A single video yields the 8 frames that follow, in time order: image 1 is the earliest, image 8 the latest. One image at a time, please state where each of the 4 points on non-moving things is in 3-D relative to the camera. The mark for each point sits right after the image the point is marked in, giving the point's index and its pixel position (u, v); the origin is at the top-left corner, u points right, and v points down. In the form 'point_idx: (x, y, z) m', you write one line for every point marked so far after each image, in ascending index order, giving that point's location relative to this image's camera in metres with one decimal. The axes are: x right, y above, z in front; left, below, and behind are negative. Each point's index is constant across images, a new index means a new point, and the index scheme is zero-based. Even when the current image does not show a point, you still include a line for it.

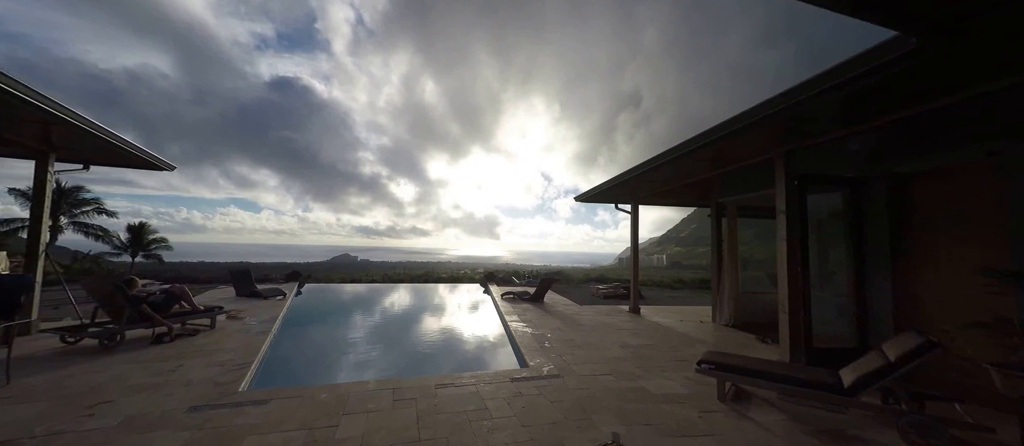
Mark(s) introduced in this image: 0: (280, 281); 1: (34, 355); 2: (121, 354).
0: (-9.4, -2.4, +13.4) m
1: (-4.2, -1.2, +2.9) m
2: (-3.6, -1.2, +3.0) m
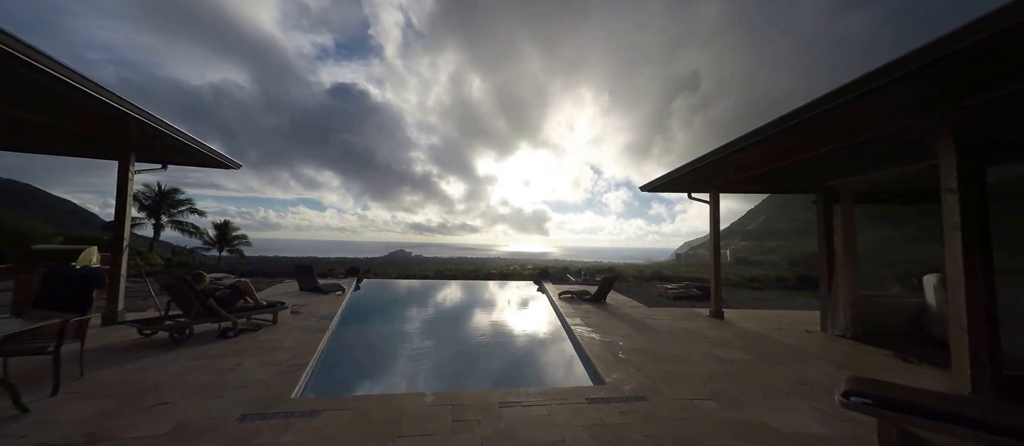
0: (-7.1, -2.3, +14.2) m
1: (-3.6, -1.1, +3.0) m
2: (-3.0, -1.2, +3.1) m
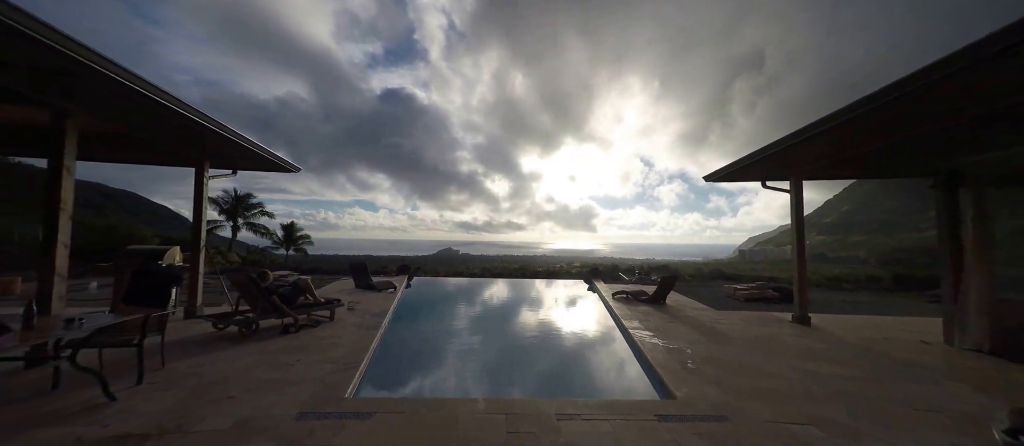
0: (-5.1, -2.3, +14.8) m
1: (-3.1, -1.1, +3.2) m
2: (-2.5, -1.2, +3.2) m
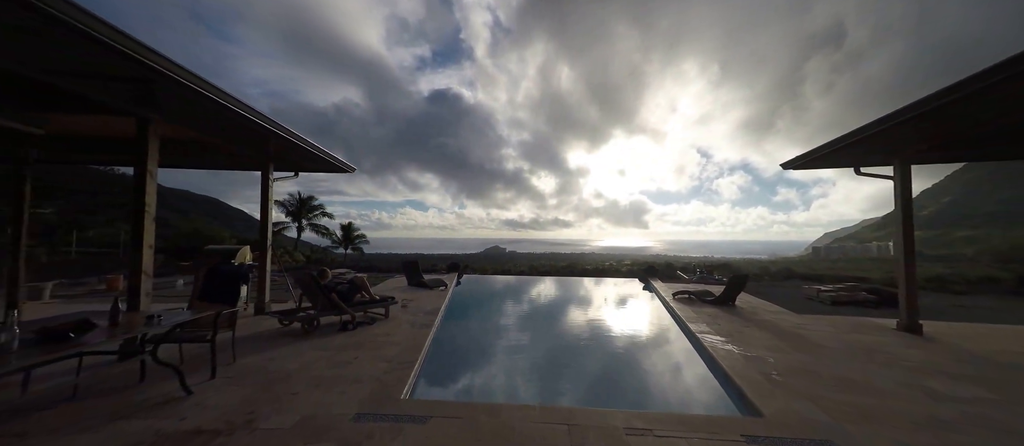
0: (-3.0, -2.2, +15.1) m
1: (-2.5, -1.1, +3.4) m
2: (-1.9, -1.2, +3.3) m
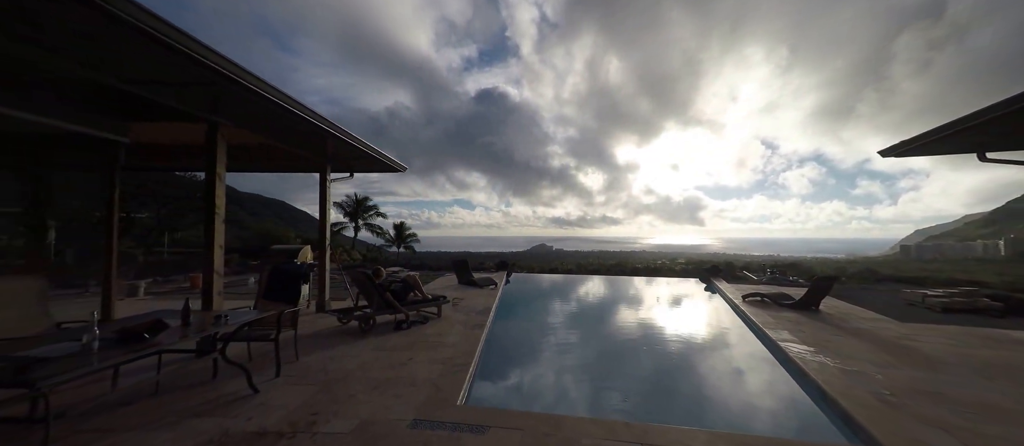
0: (-0.9, -2.1, +15.2) m
1: (-2.0, -1.1, +3.5) m
2: (-1.4, -1.1, +3.3) m
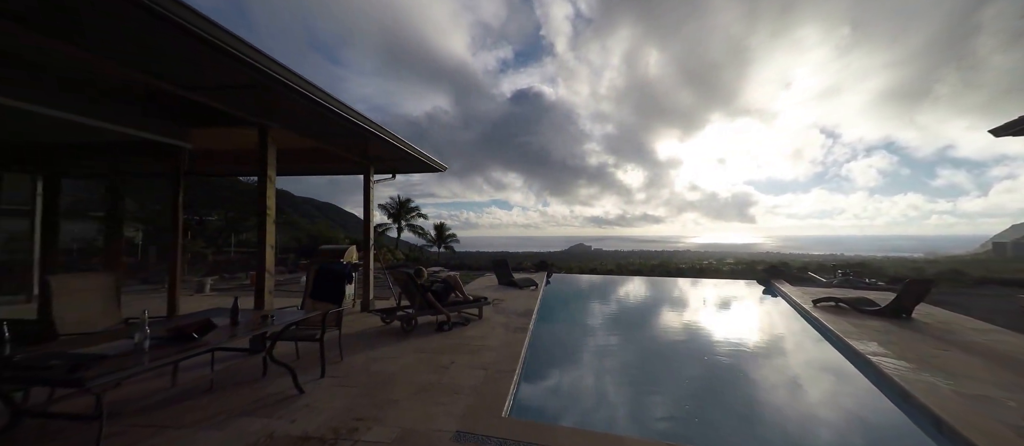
0: (+0.9, -2.1, +15.0) m
1: (-1.5, -1.1, +3.5) m
2: (-1.0, -1.1, +3.3) m
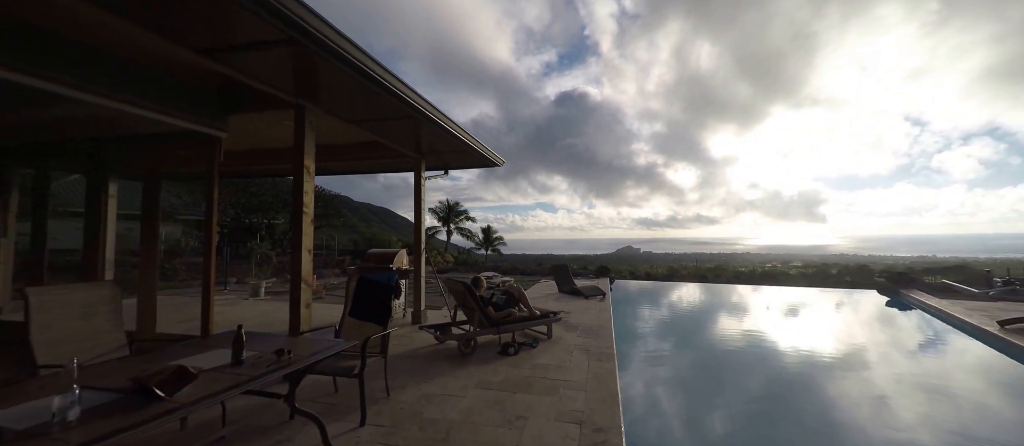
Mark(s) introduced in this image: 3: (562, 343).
0: (+3.1, -2.2, +14.0) m
1: (-0.8, -1.1, +2.9) m
2: (-0.3, -1.1, +2.7) m
3: (+0.5, -1.2, +3.4) m
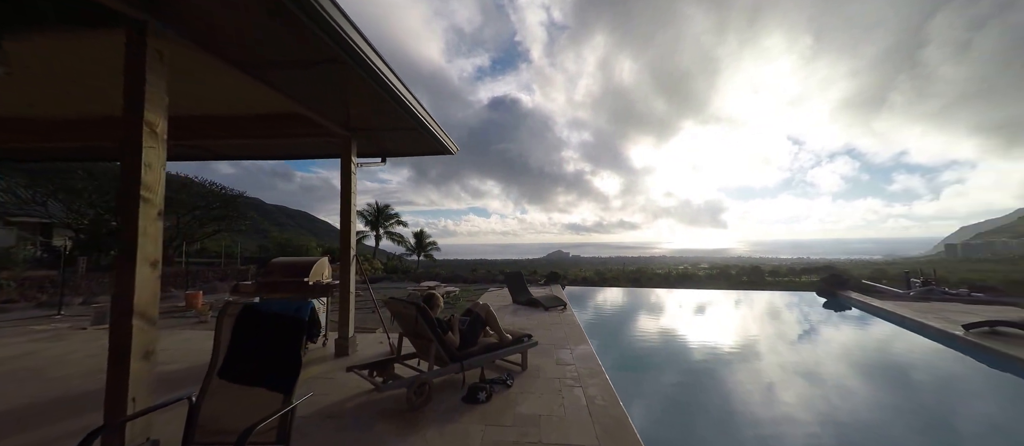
0: (+0.7, -2.3, +13.7) m
1: (-1.0, -1.1, +2.1) m
2: (-0.5, -1.1, +1.9) m
3: (+0.2, -1.2, +2.8) m
